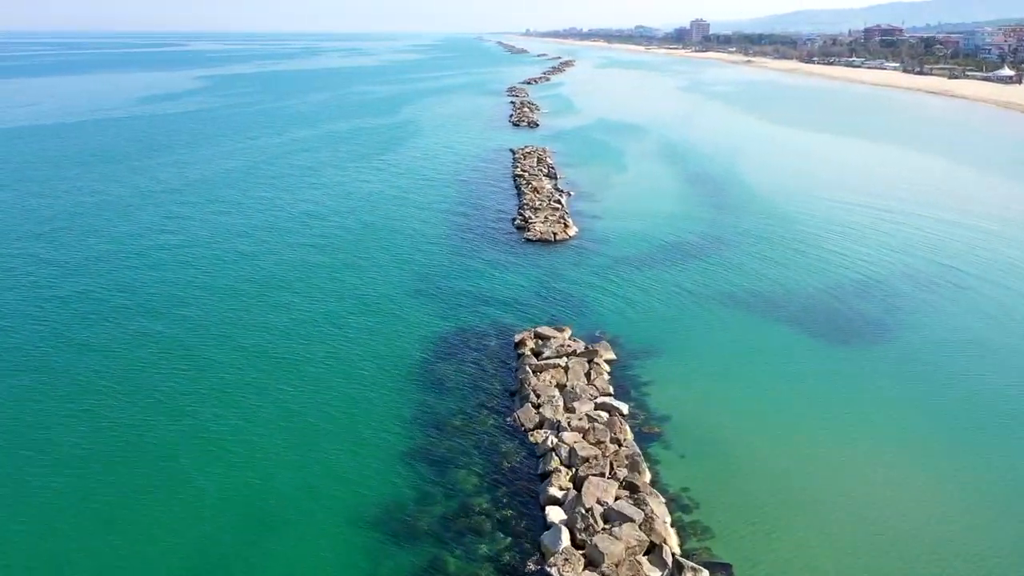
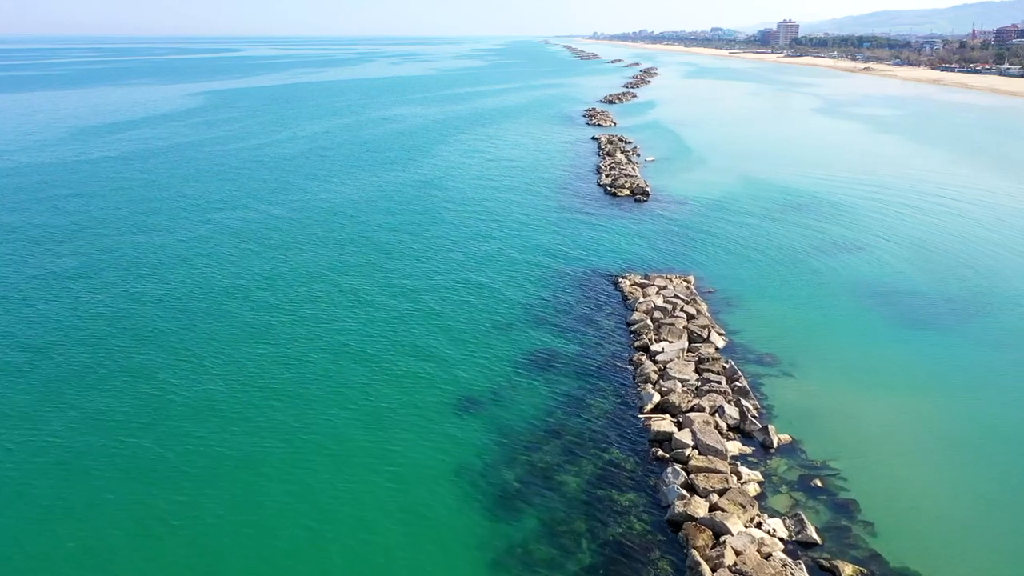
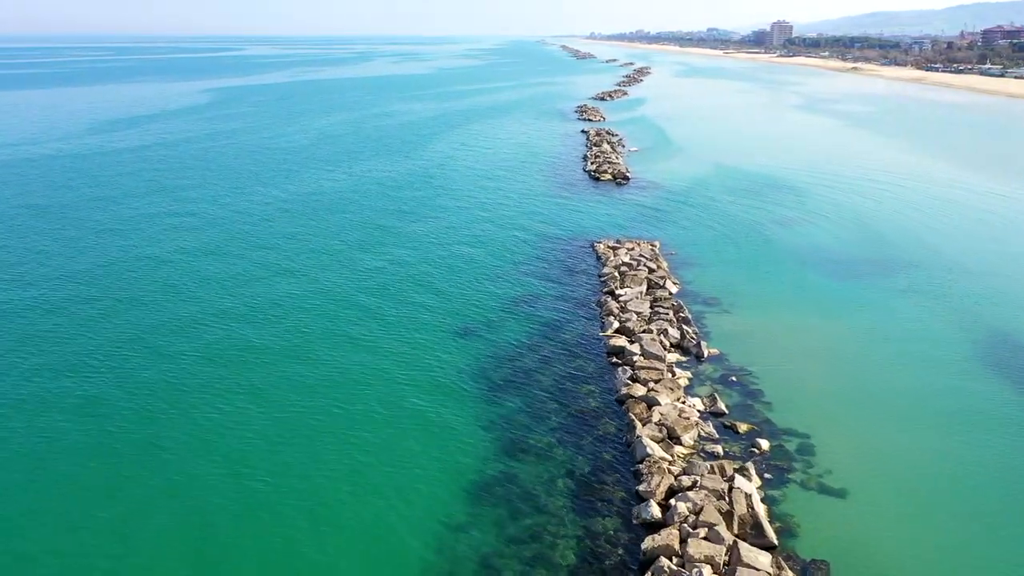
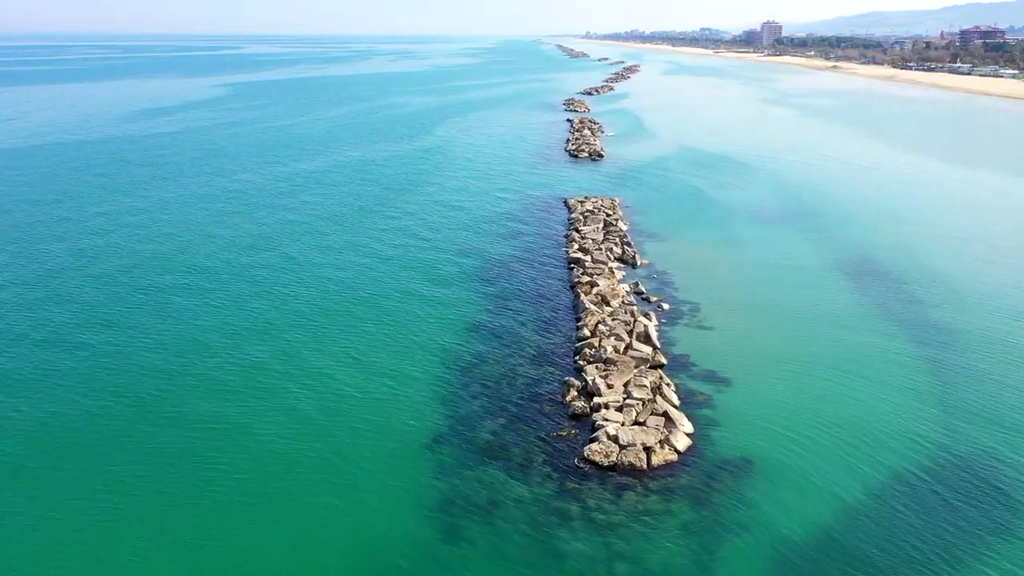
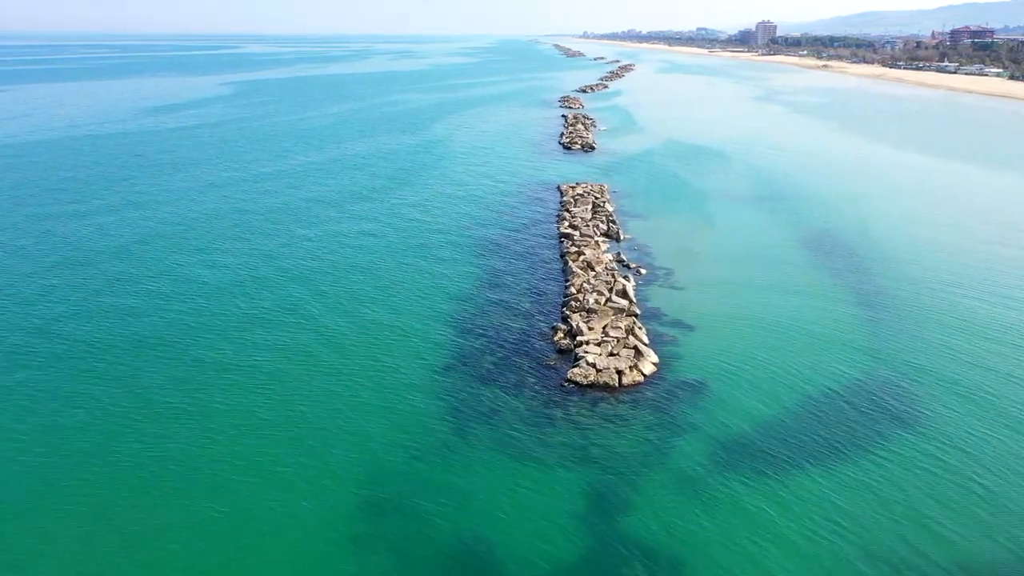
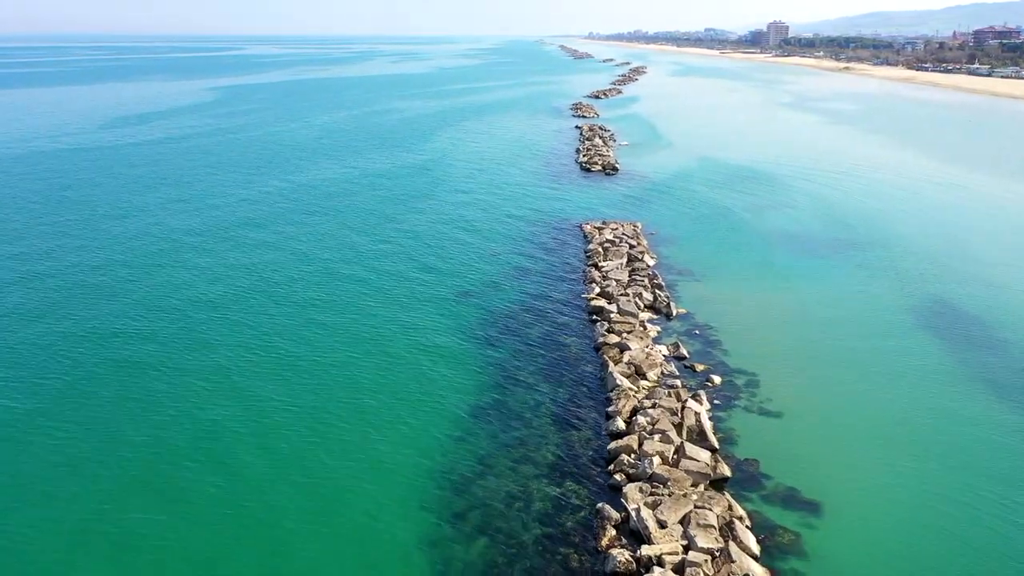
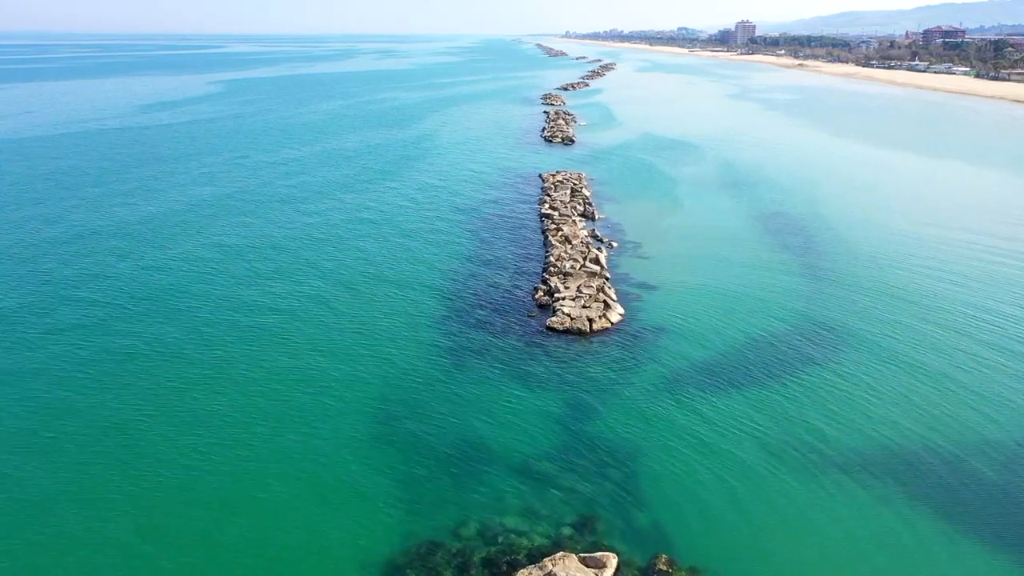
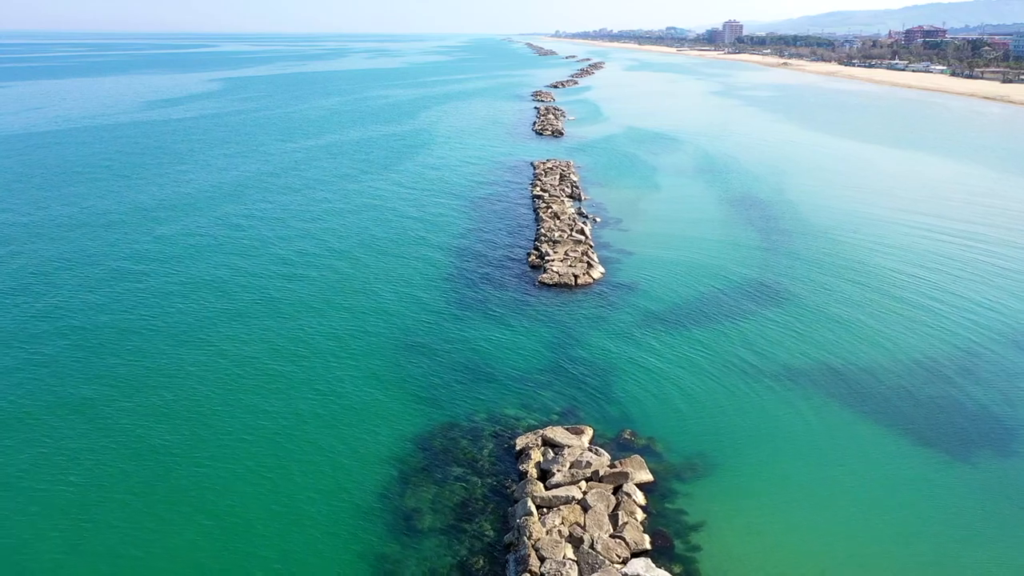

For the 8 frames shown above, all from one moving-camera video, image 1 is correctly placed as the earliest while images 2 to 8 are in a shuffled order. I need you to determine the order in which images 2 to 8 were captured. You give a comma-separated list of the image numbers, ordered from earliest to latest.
8, 7, 5, 4, 6, 3, 2
